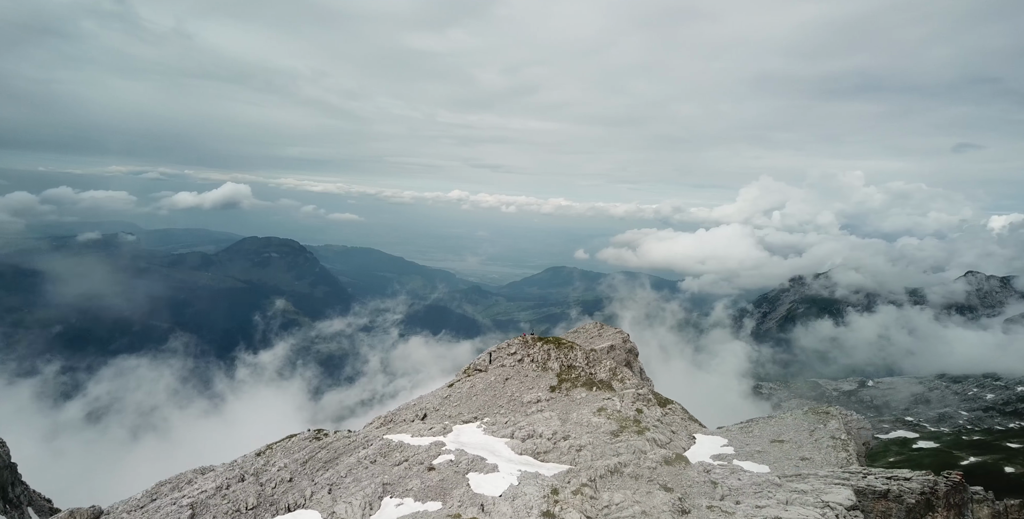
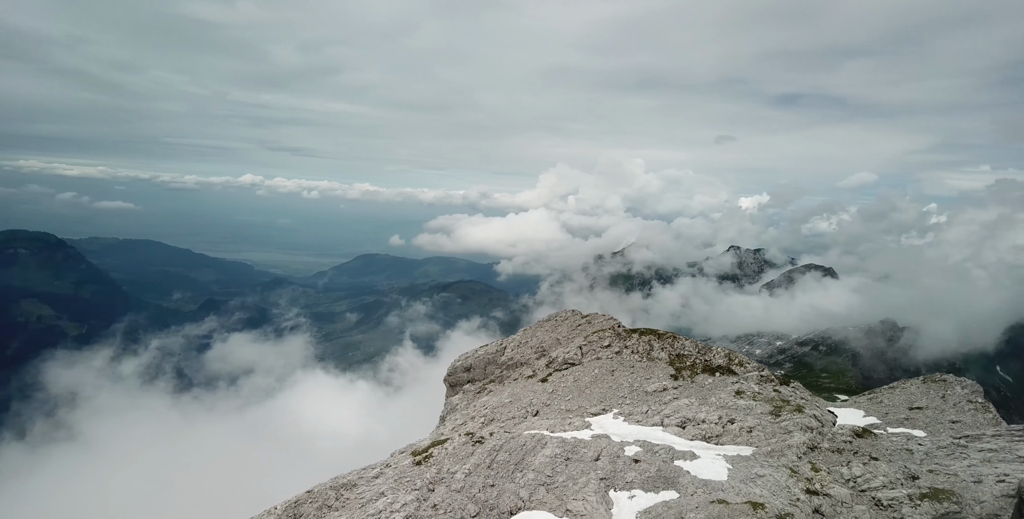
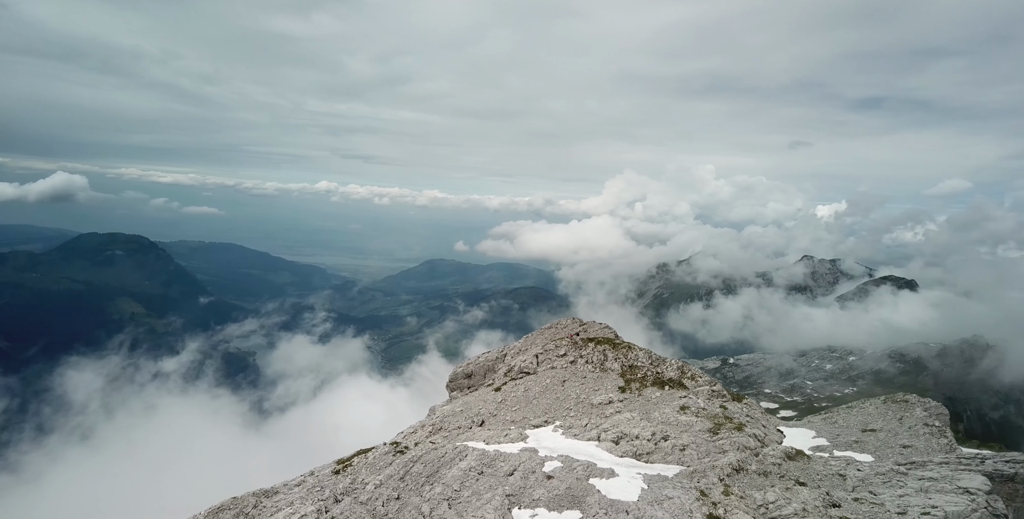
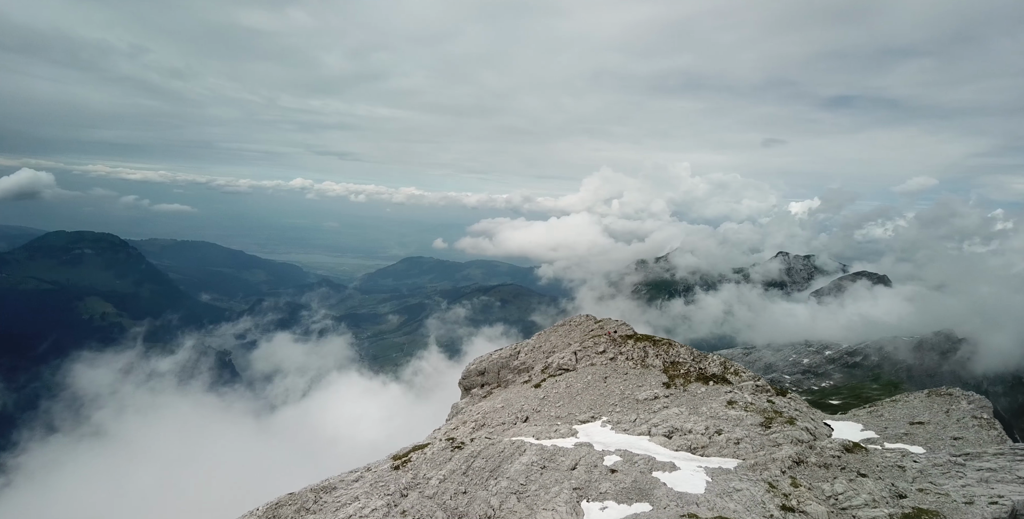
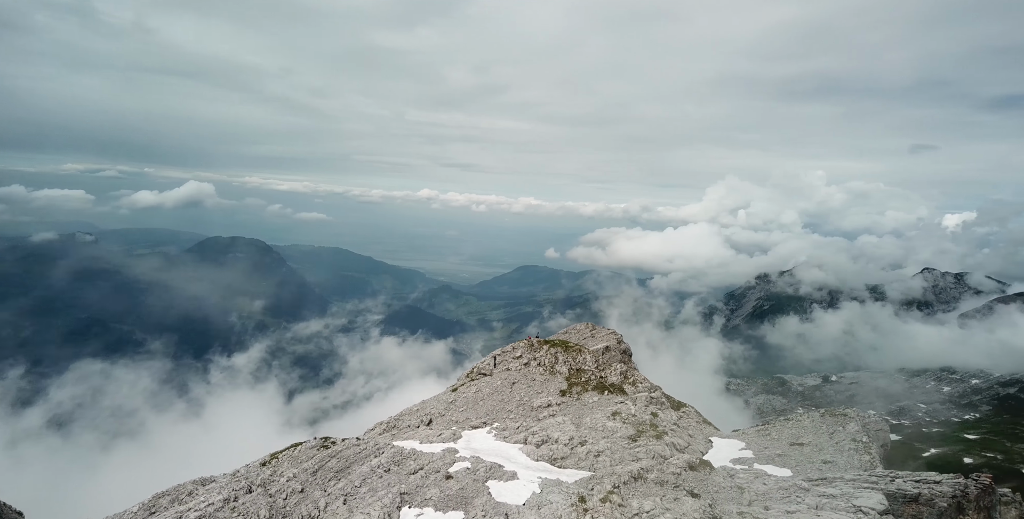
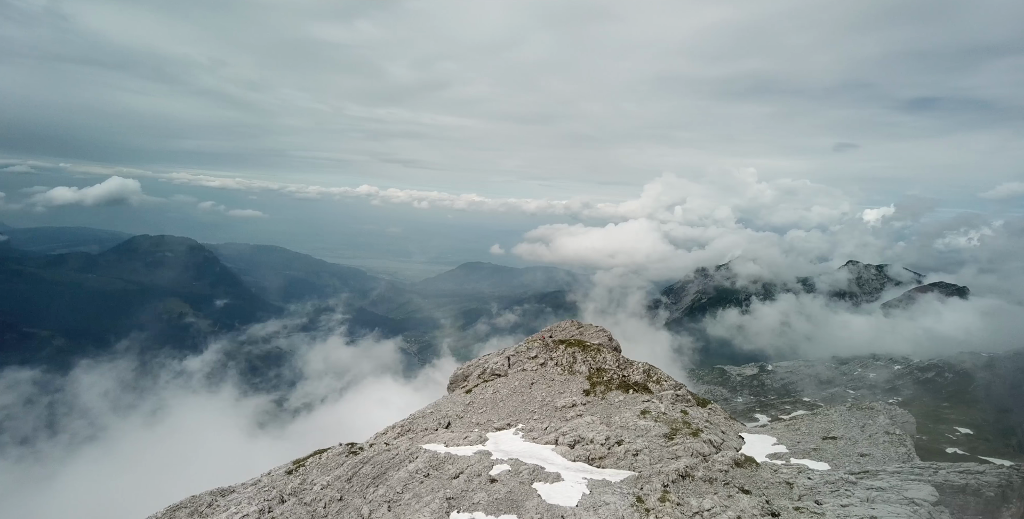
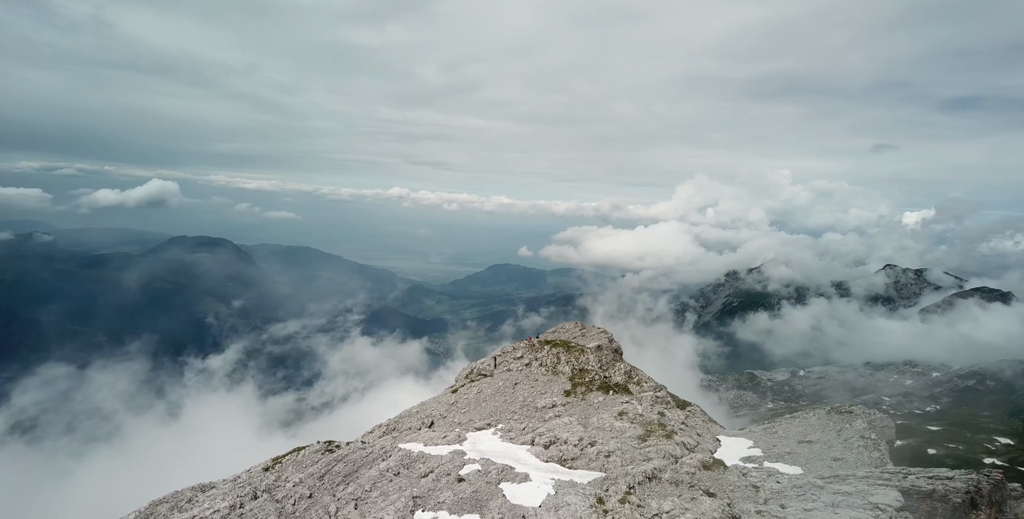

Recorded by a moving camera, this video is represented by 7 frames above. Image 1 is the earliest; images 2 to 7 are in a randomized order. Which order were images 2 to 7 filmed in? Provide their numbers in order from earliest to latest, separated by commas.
5, 7, 6, 3, 4, 2
